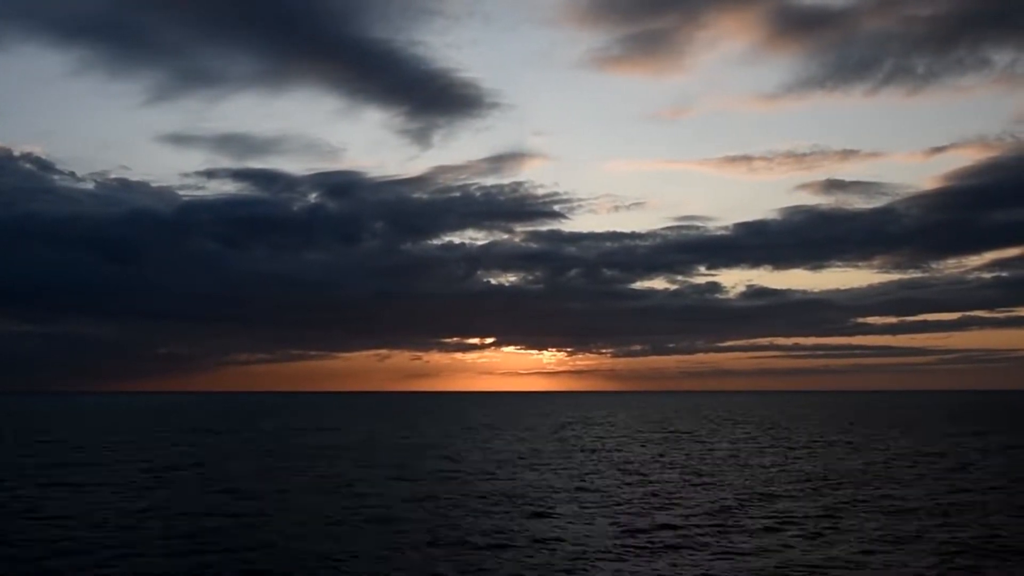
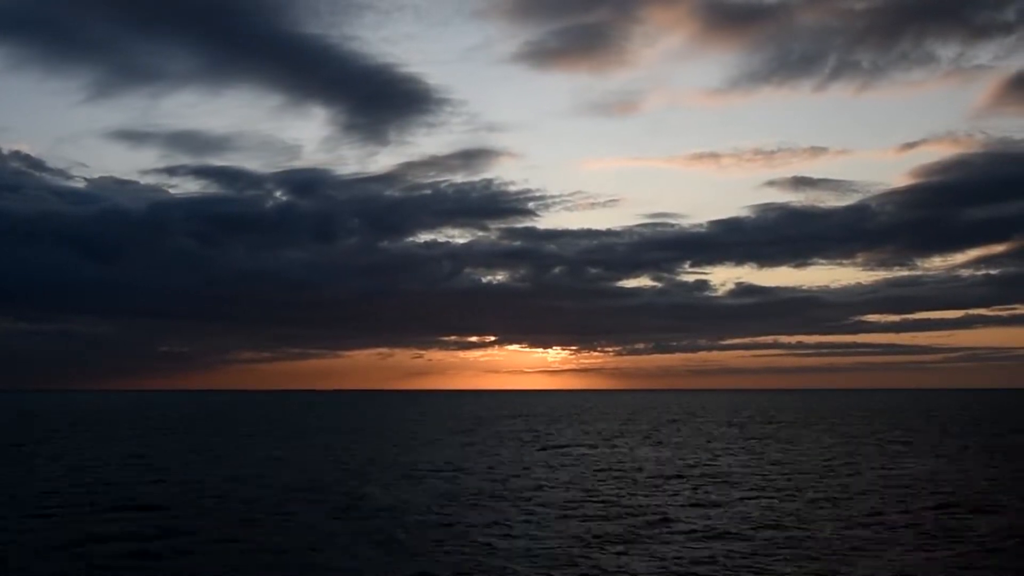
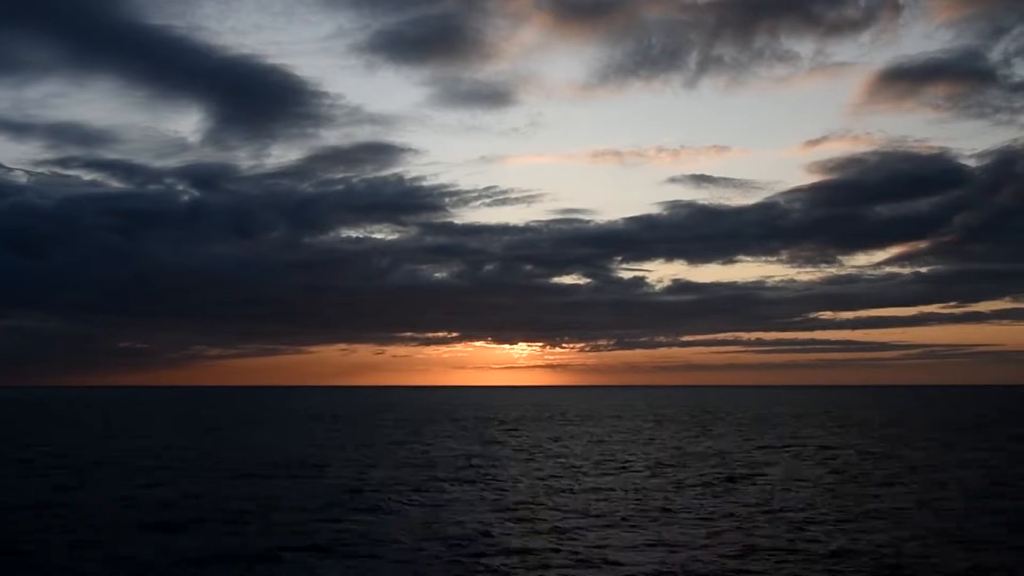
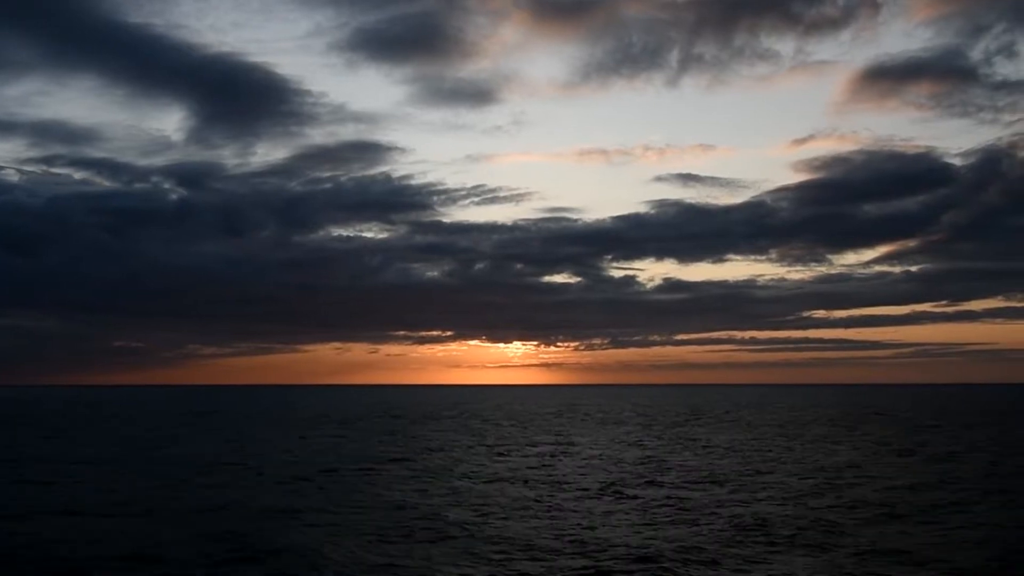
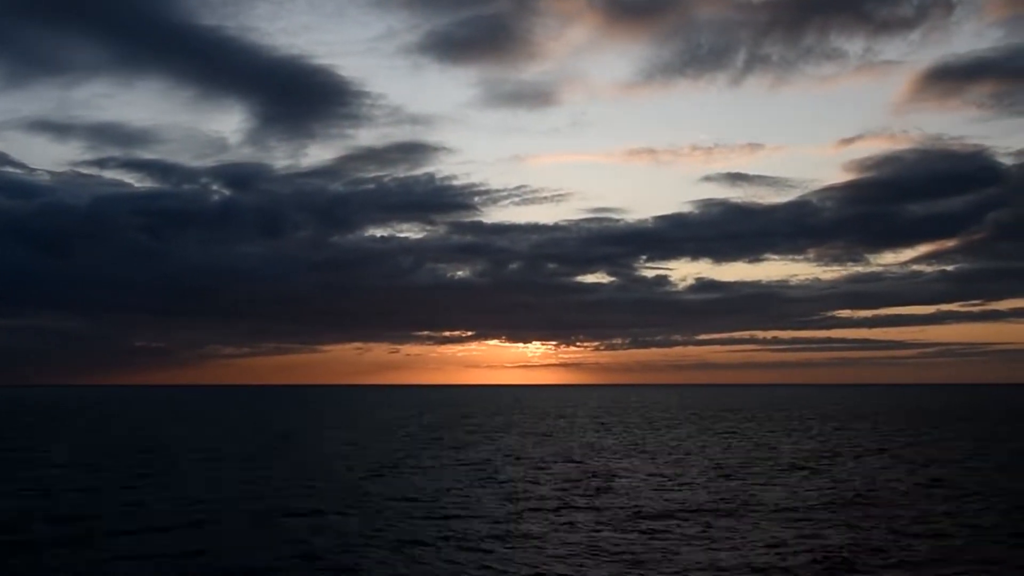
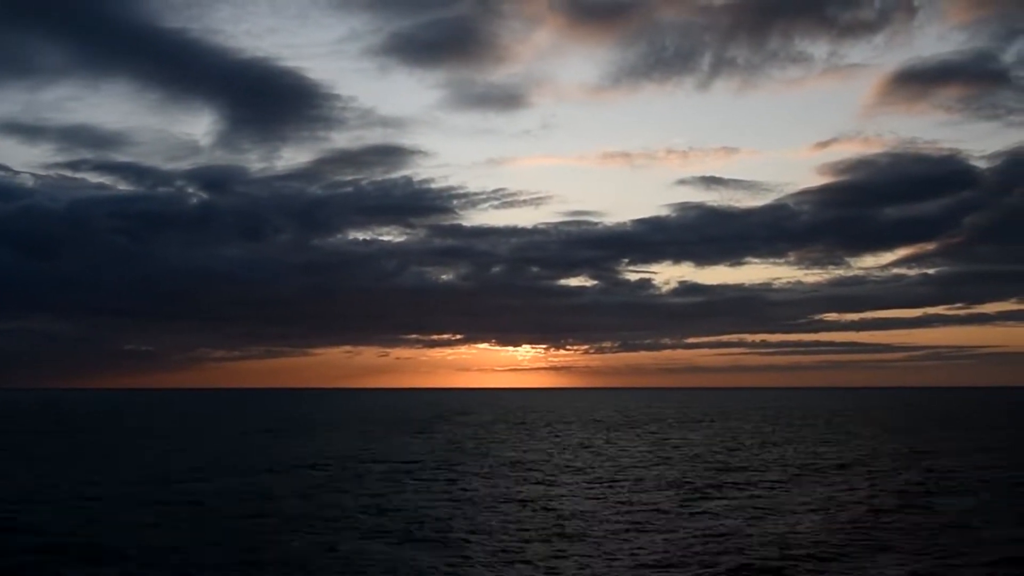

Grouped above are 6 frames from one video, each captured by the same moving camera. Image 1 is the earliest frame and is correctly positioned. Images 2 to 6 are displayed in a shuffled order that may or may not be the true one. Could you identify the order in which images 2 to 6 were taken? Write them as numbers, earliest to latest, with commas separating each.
2, 5, 6, 3, 4
